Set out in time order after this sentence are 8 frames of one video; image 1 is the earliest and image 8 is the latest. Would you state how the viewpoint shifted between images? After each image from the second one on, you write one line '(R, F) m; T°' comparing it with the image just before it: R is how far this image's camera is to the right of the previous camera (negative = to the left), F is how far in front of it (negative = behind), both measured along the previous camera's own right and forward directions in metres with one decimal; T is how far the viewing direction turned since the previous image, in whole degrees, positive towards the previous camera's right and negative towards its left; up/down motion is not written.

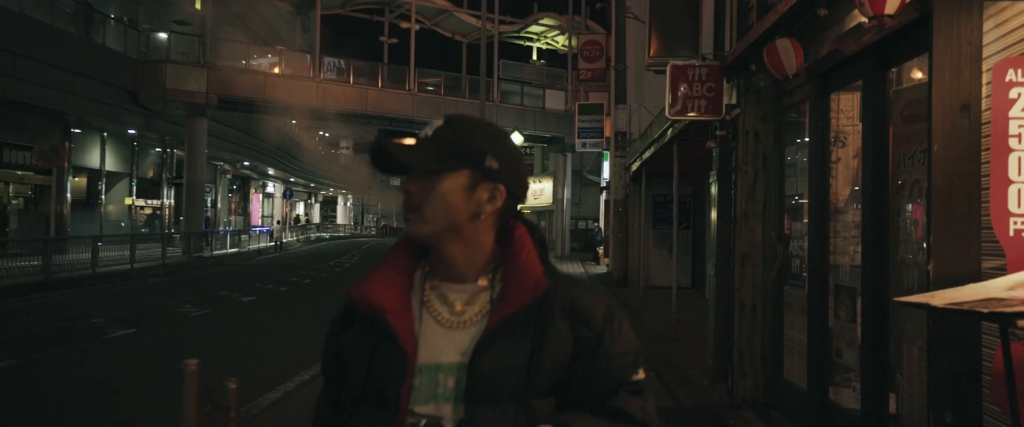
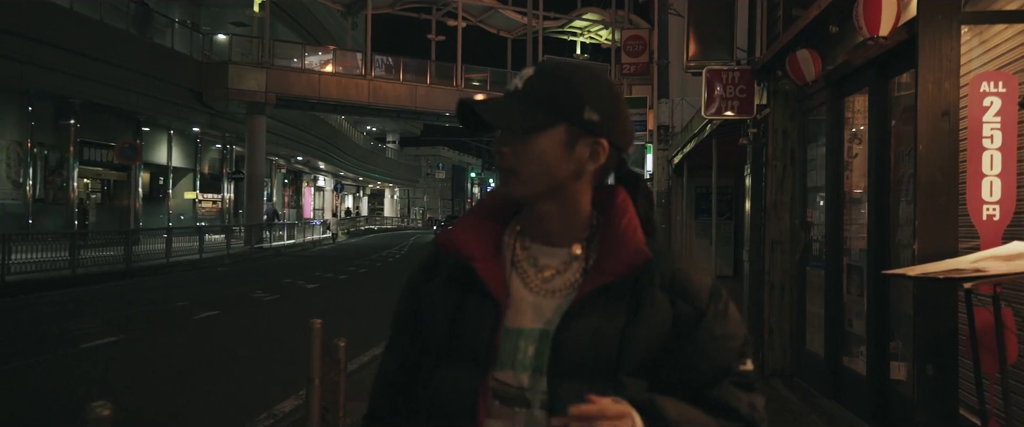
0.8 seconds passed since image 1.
(-0.1, -0.9) m; -3°
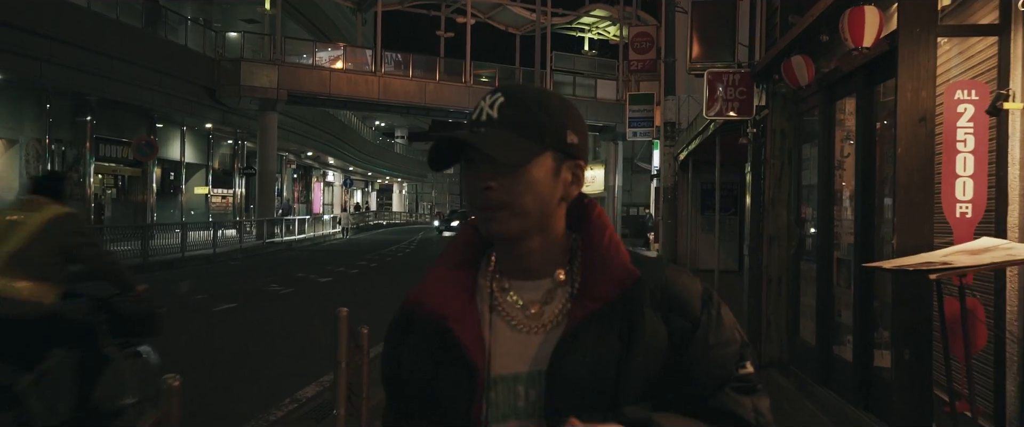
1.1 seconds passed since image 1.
(0.0, -0.4) m; -1°
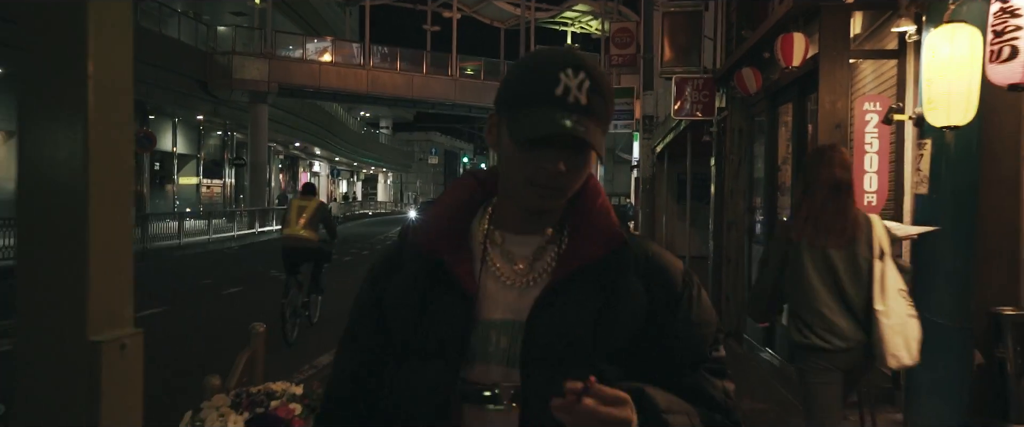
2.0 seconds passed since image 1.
(-0.1, -1.1) m; +1°
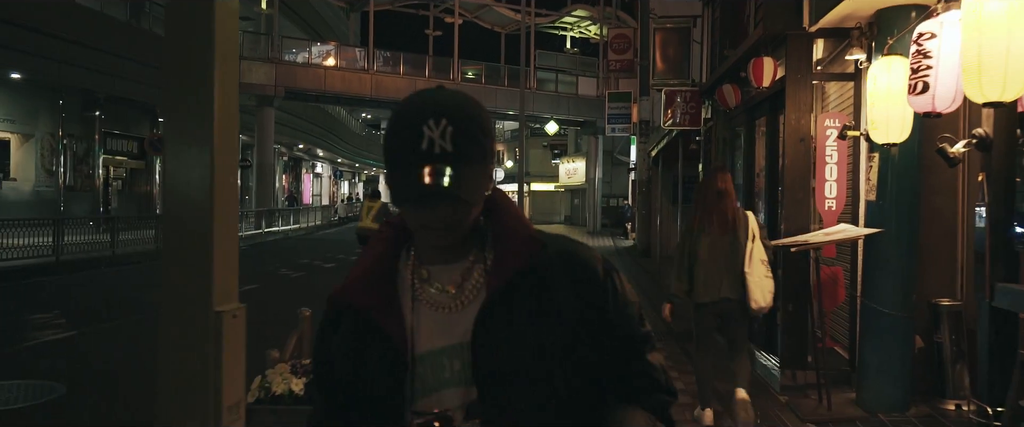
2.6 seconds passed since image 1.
(0.0, -0.8) m; 0°
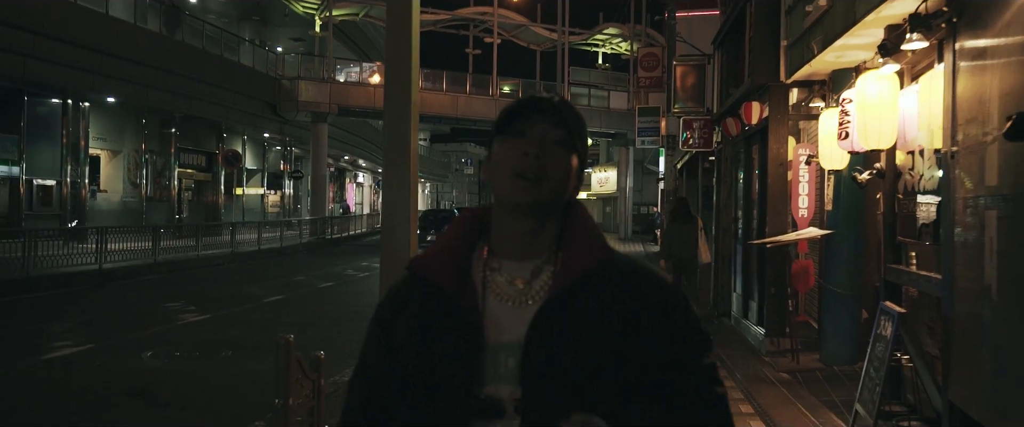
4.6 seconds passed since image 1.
(-0.2, -2.3) m; -2°
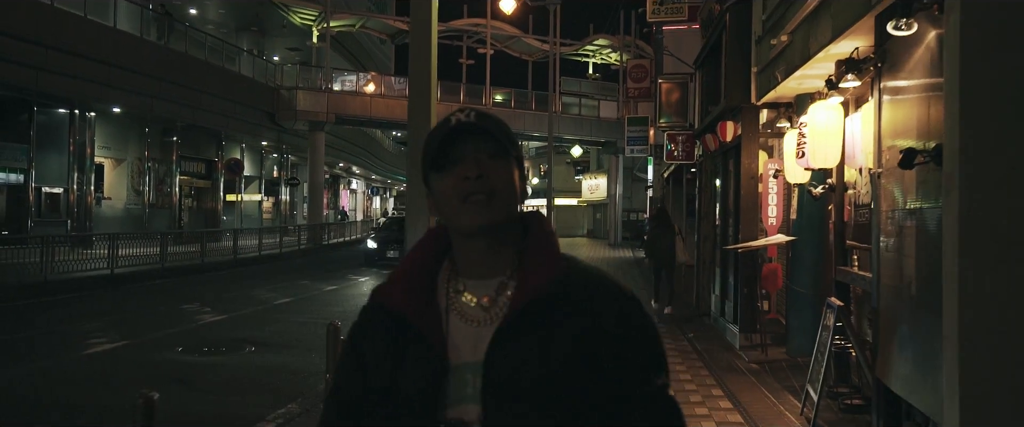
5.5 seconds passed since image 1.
(-0.1, -1.0) m; +1°
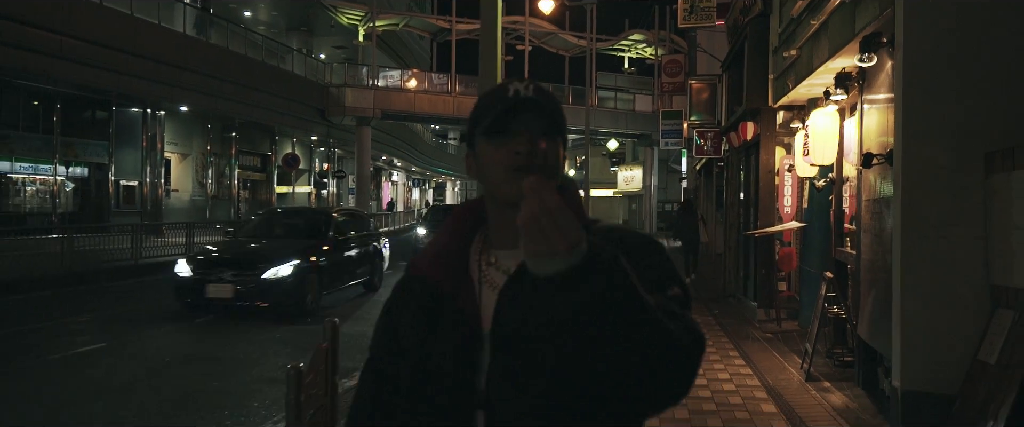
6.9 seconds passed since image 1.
(-0.2, -1.5) m; -3°
